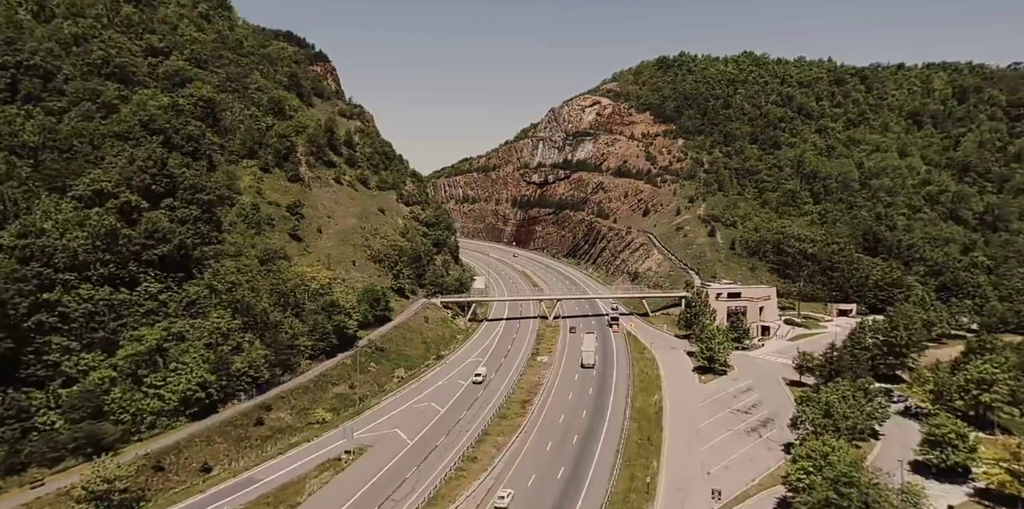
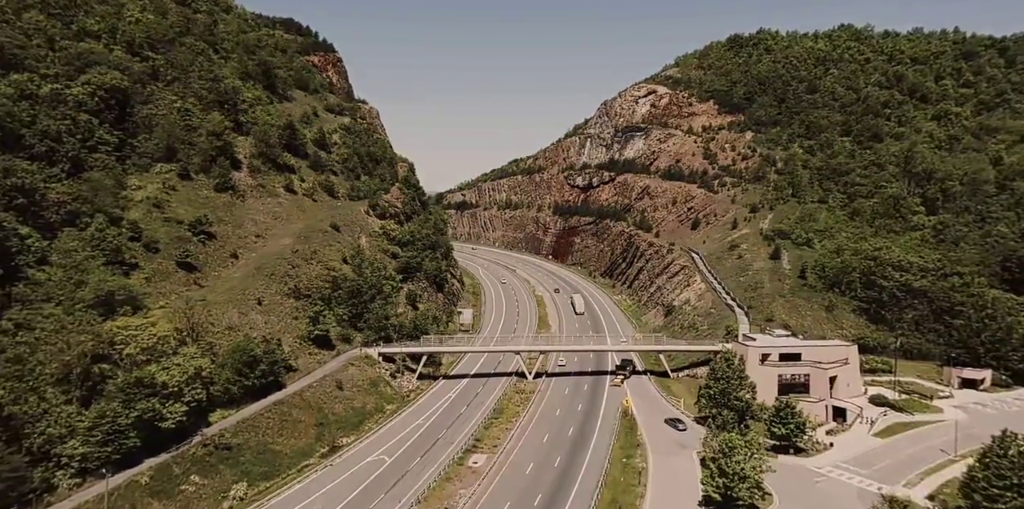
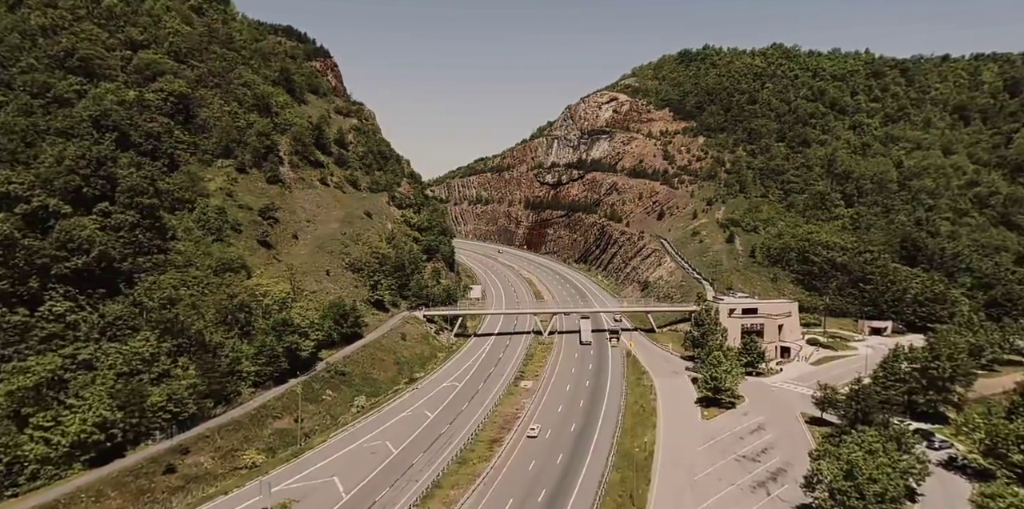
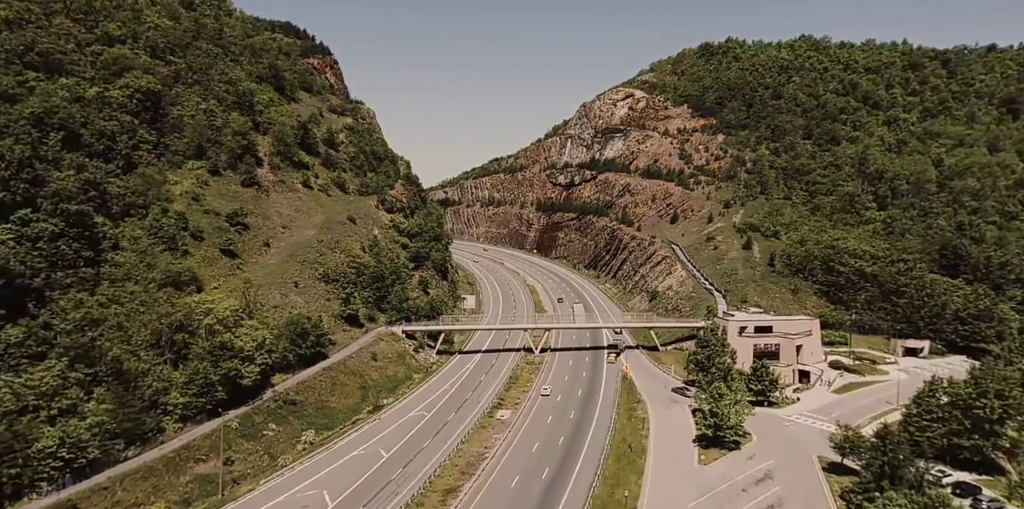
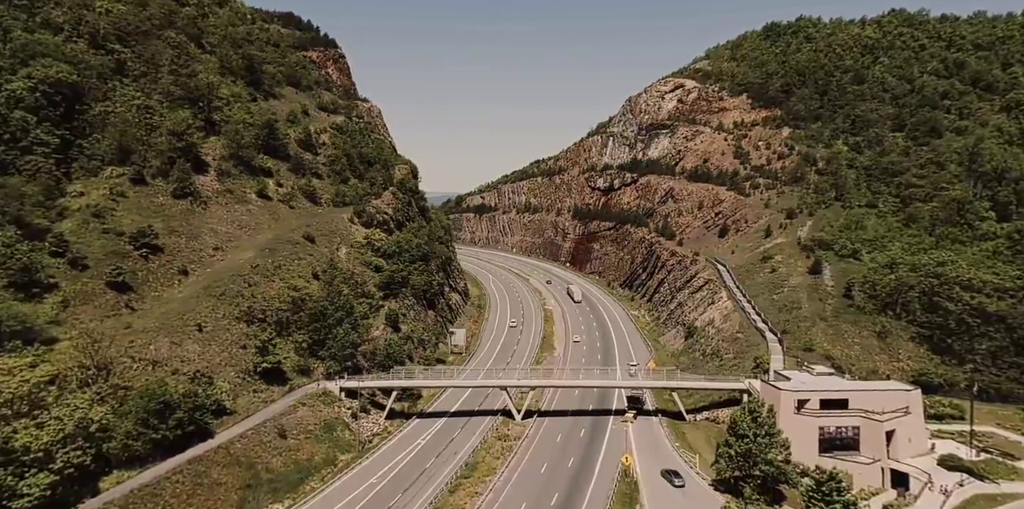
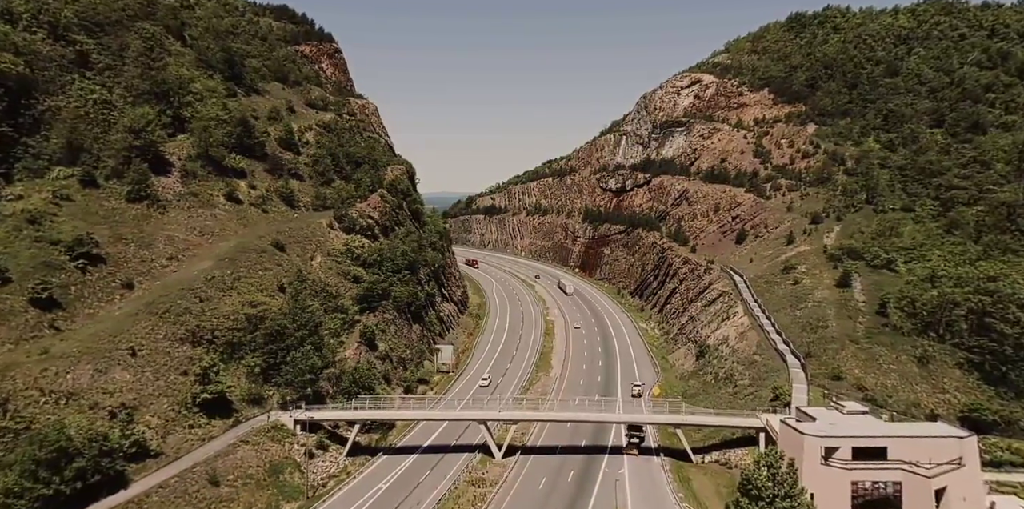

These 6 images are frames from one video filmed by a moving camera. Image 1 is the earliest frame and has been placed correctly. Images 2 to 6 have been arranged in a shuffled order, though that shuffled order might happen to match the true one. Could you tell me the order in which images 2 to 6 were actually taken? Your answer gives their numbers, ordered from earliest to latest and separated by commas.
3, 4, 2, 5, 6
